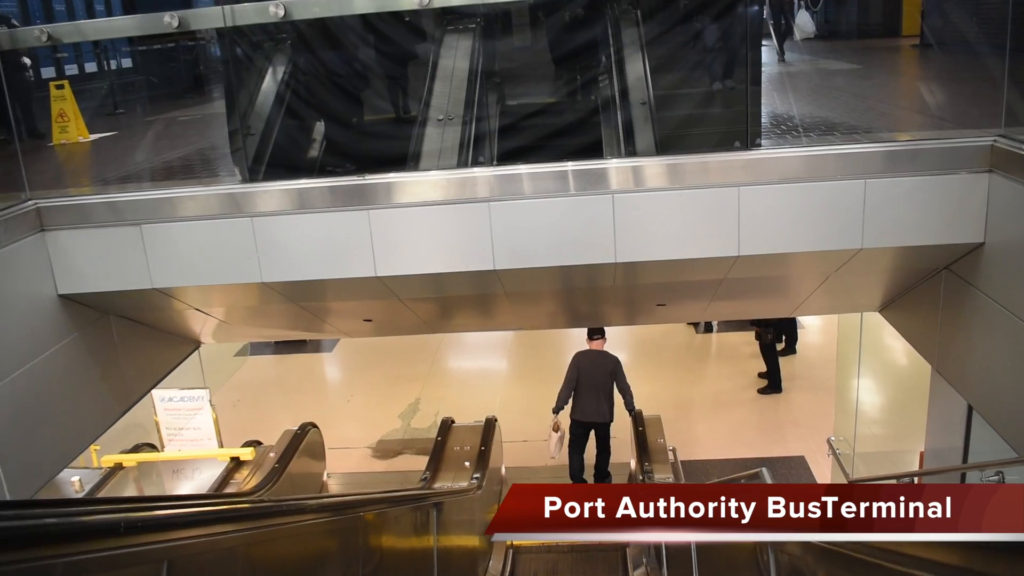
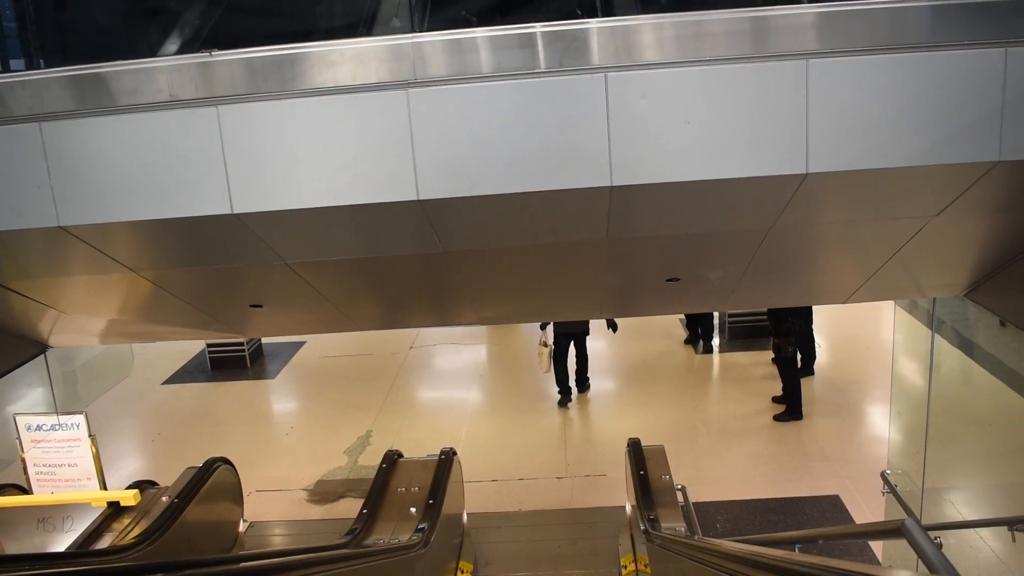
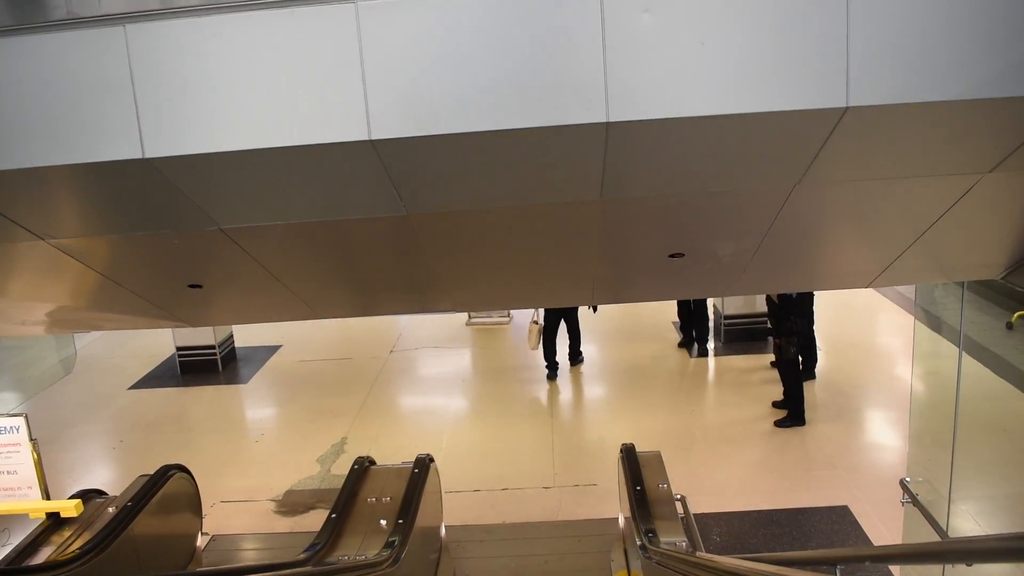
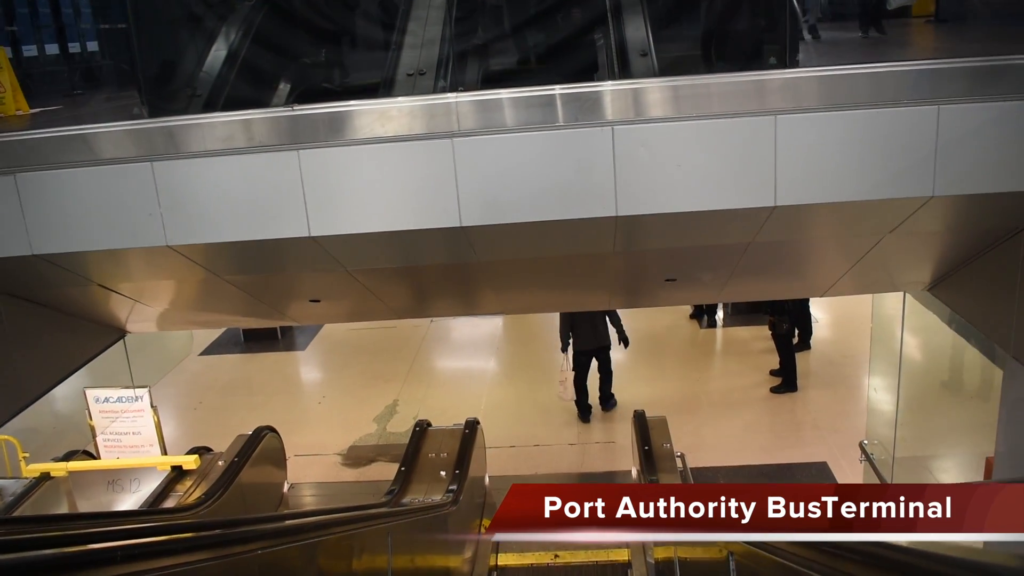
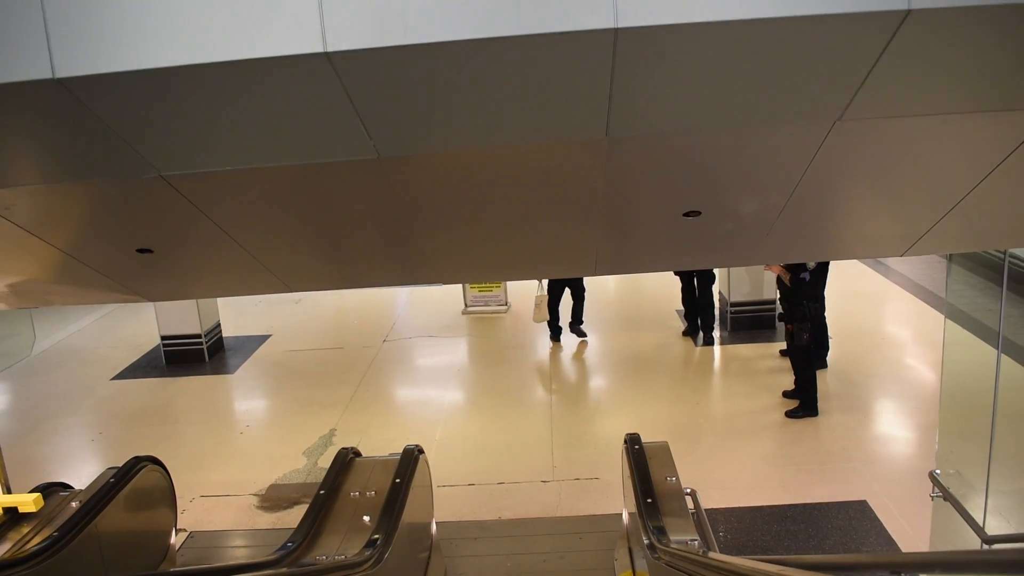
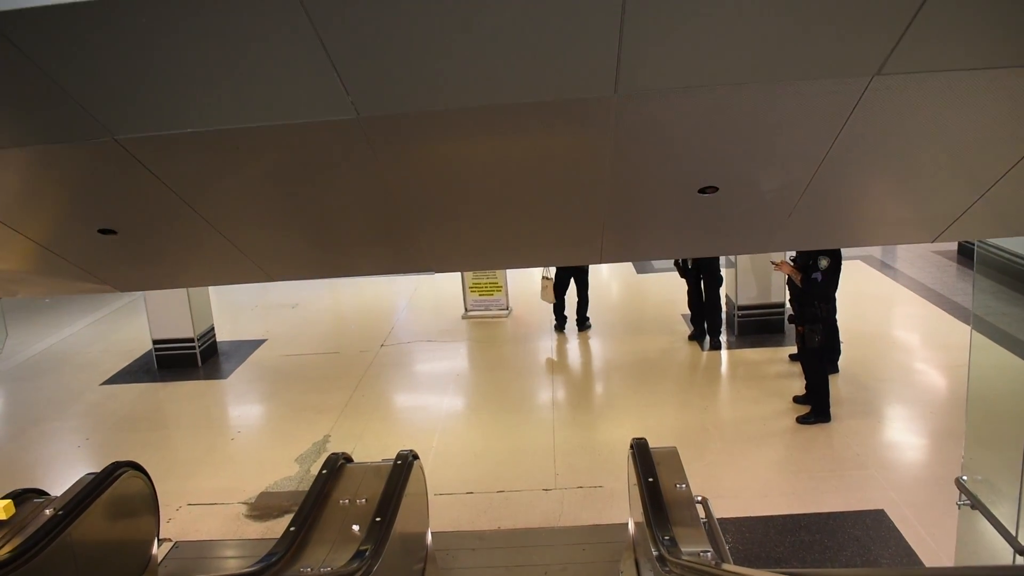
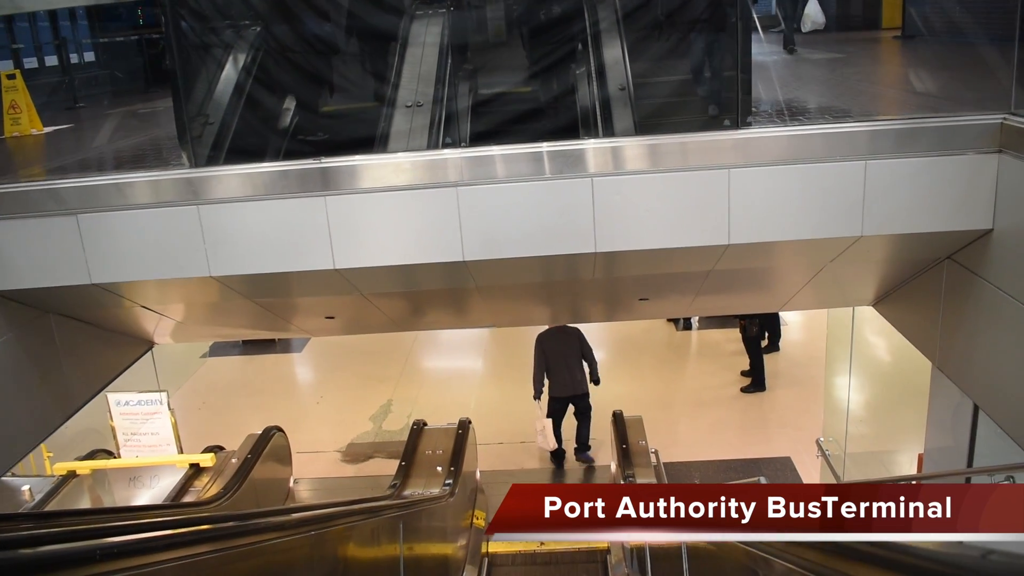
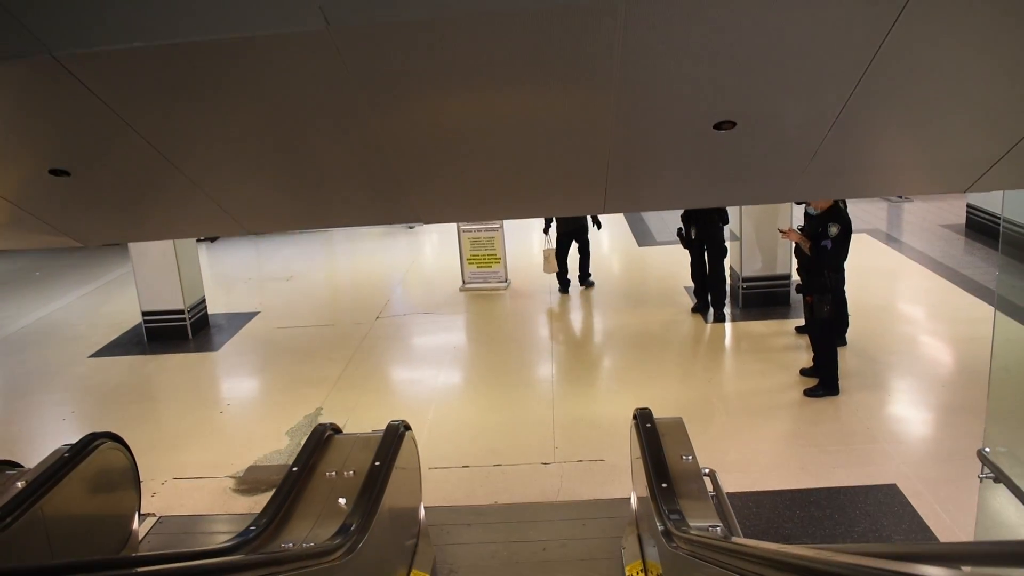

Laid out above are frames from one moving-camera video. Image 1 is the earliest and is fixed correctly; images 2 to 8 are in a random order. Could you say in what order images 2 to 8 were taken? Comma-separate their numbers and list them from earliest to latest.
7, 4, 2, 3, 5, 6, 8
